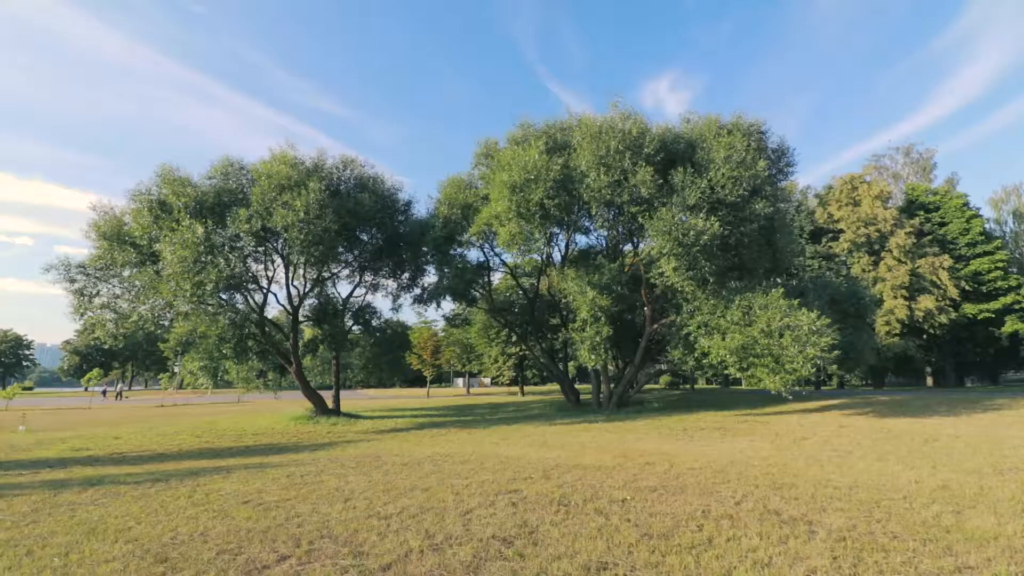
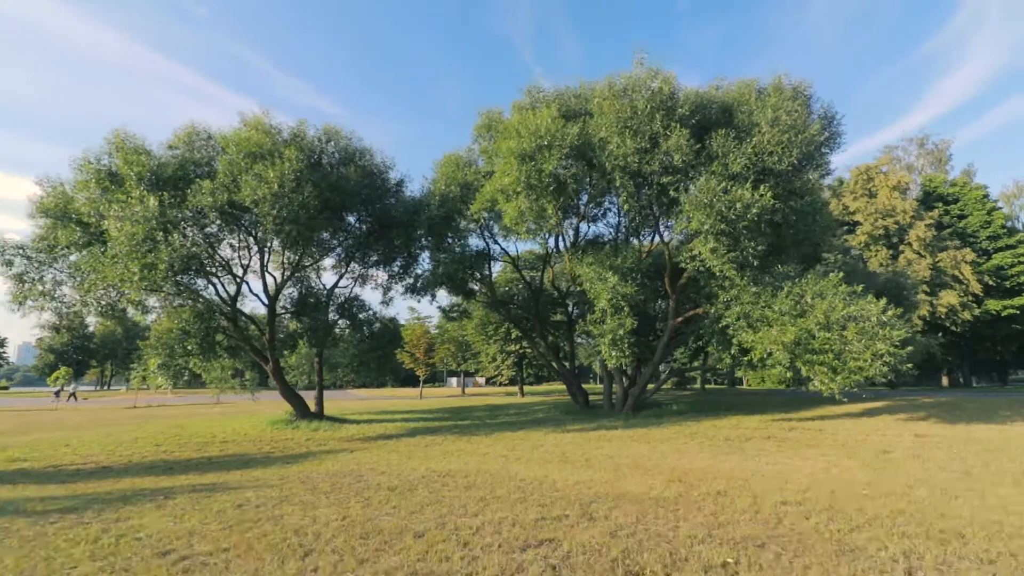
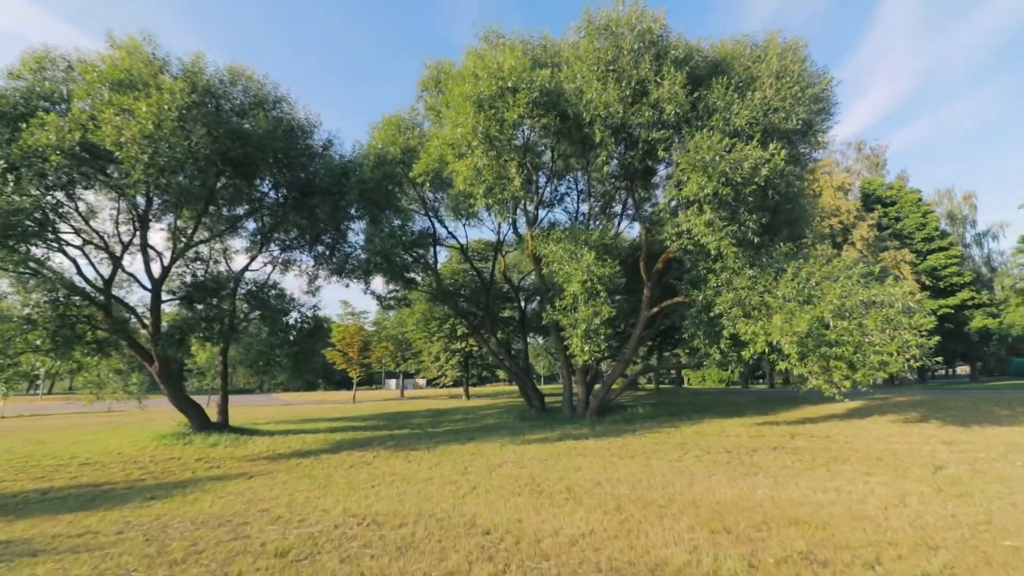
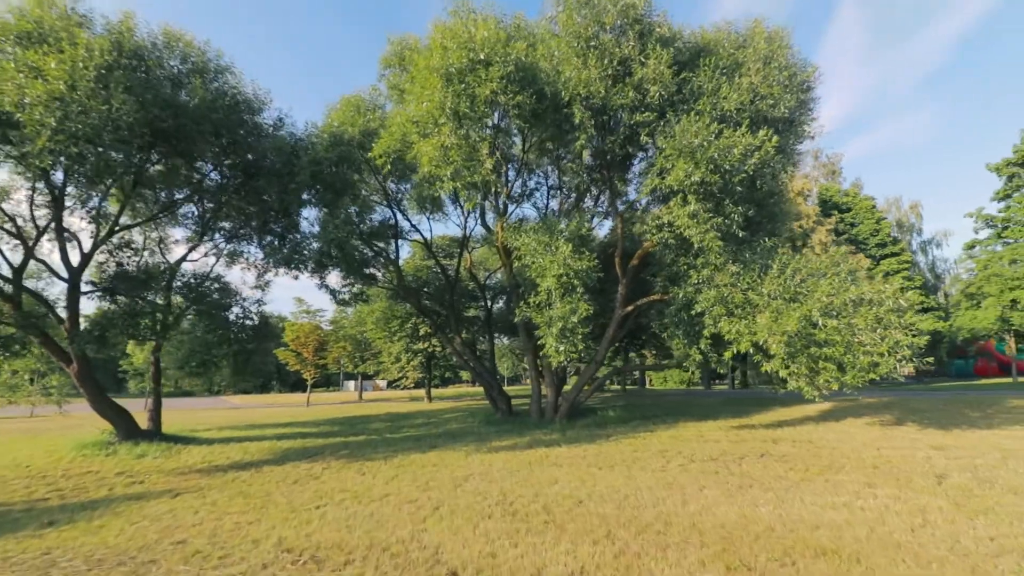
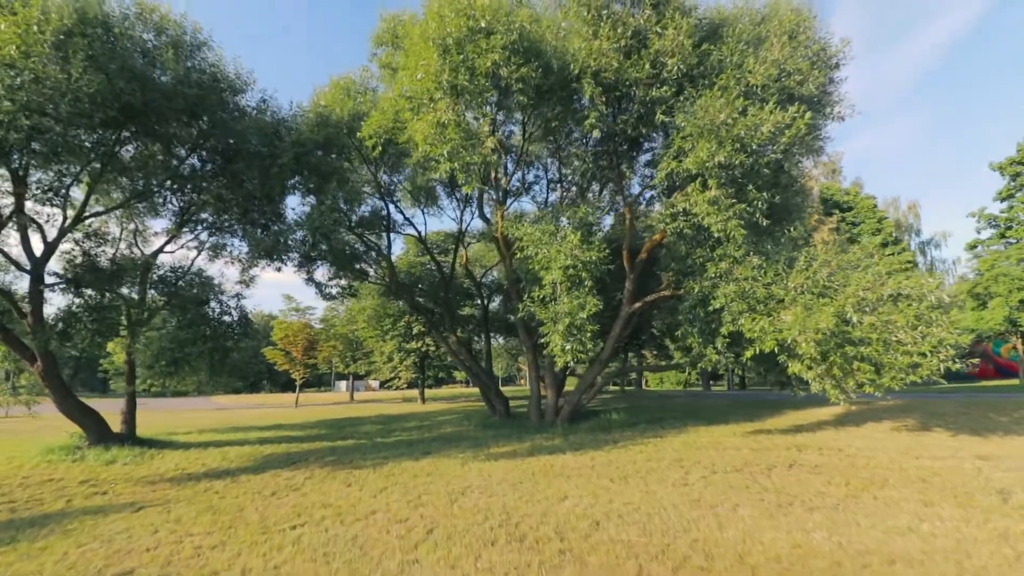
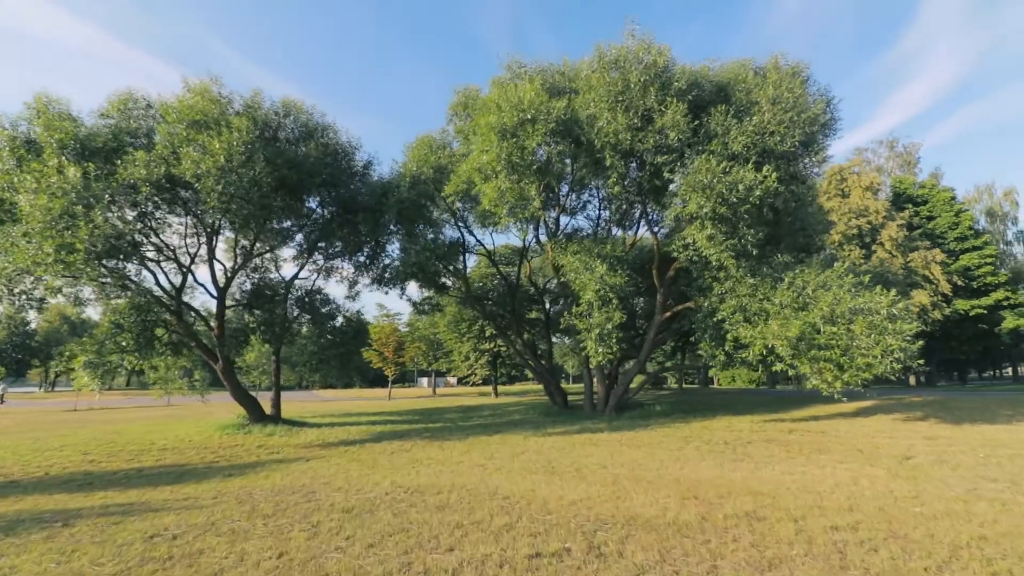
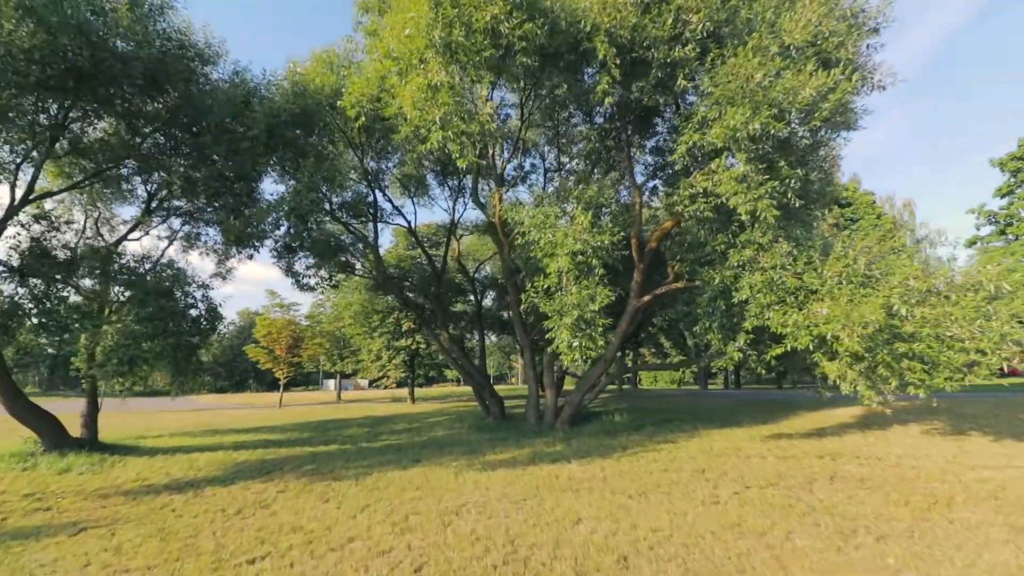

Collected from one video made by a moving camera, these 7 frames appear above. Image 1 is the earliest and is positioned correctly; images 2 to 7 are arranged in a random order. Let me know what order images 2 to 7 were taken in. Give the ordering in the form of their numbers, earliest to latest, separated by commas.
2, 6, 3, 4, 5, 7
